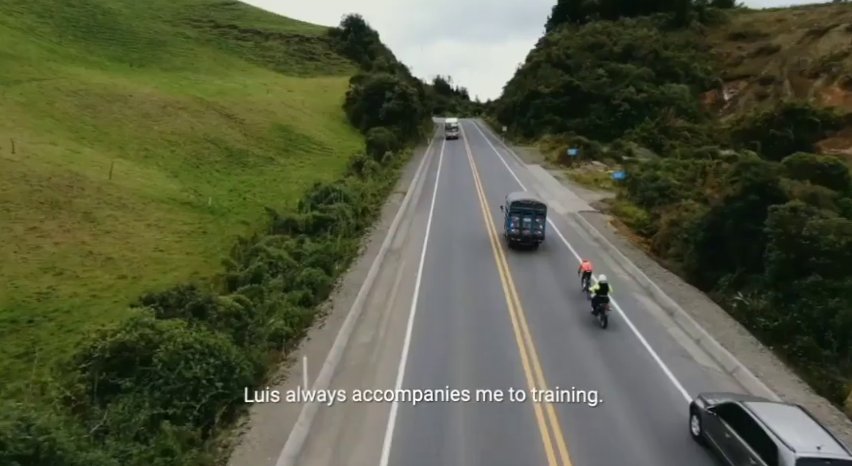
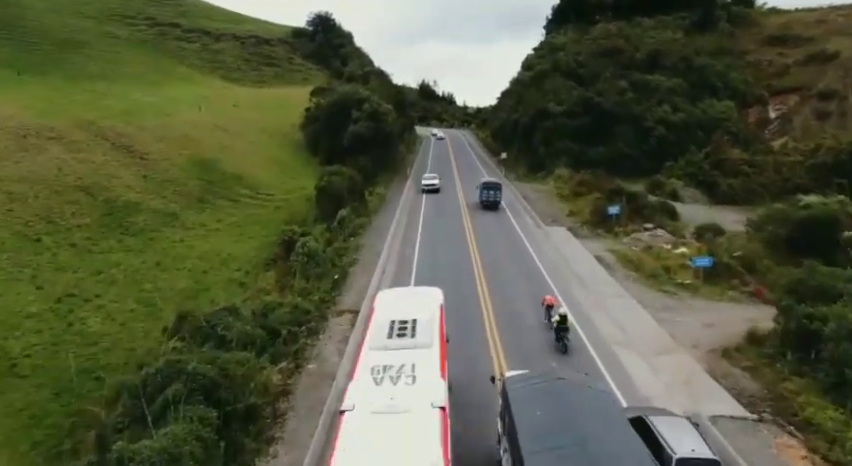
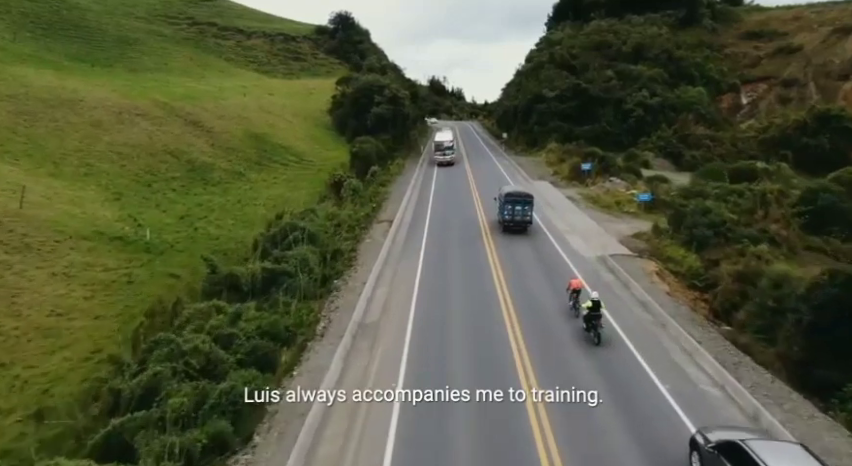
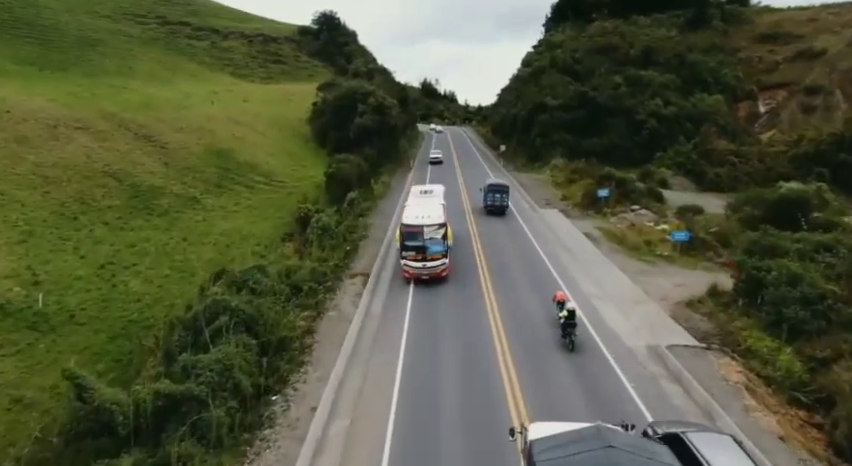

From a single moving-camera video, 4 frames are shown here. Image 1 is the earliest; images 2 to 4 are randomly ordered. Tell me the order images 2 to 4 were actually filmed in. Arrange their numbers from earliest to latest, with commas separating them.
3, 4, 2
